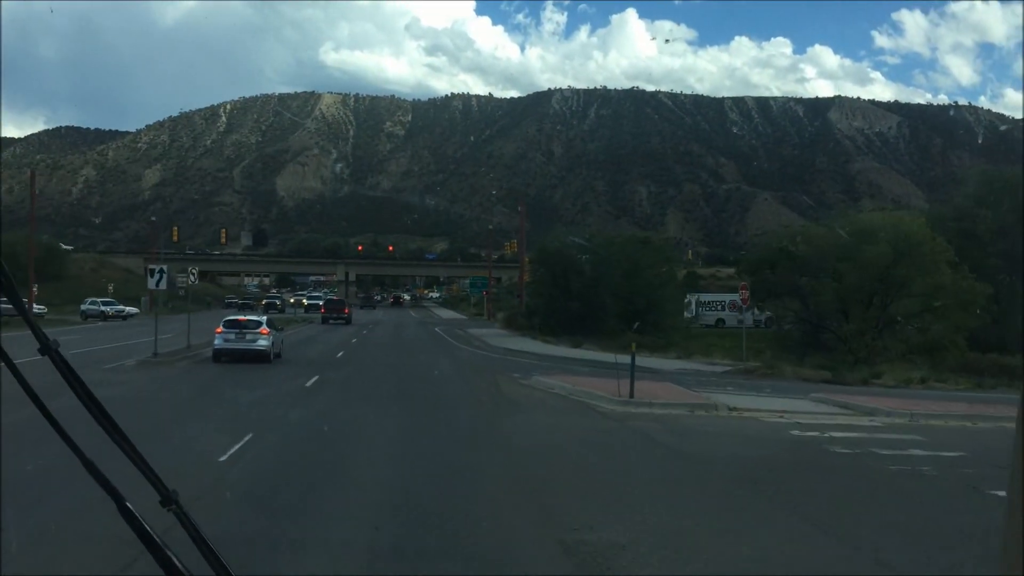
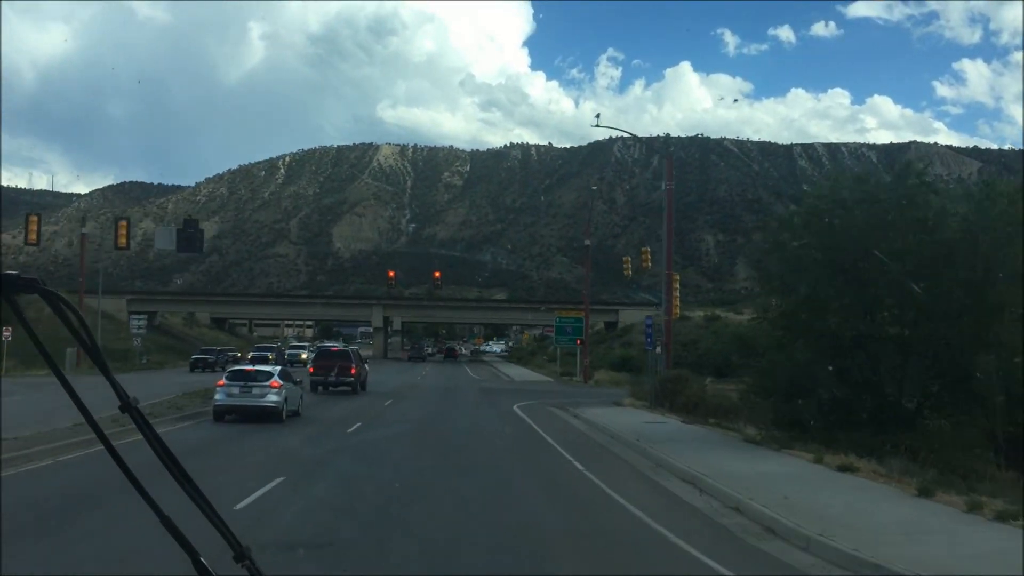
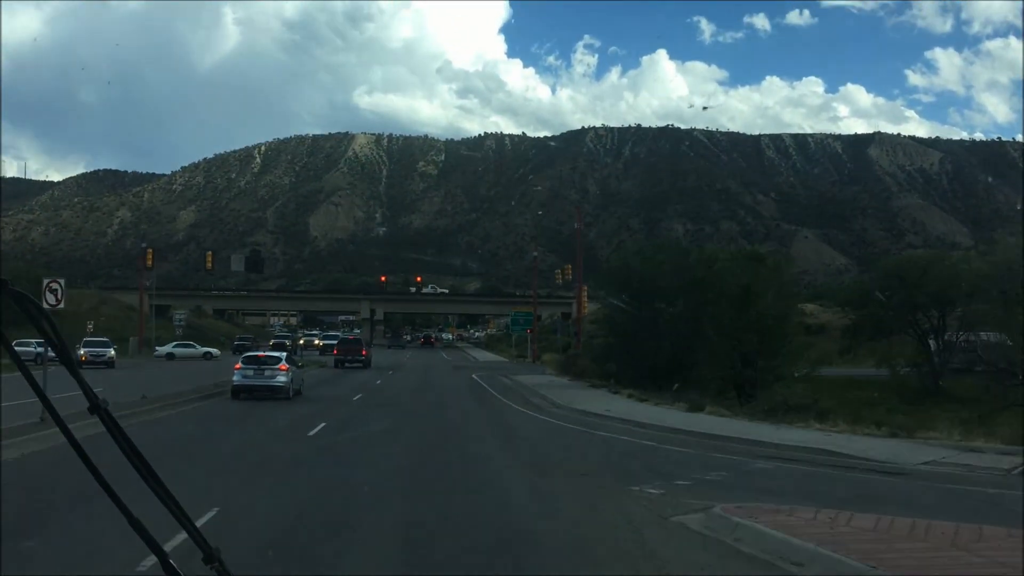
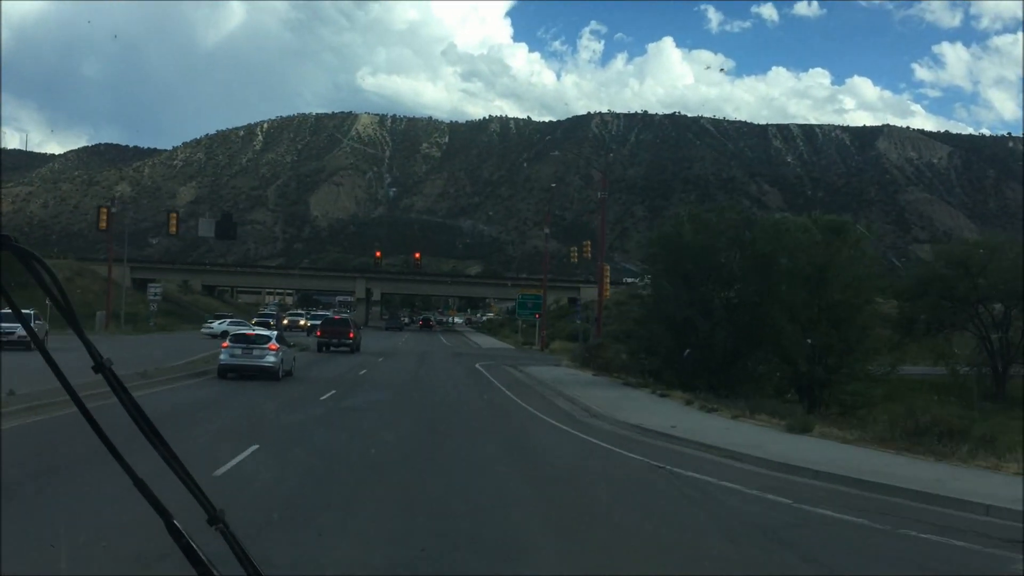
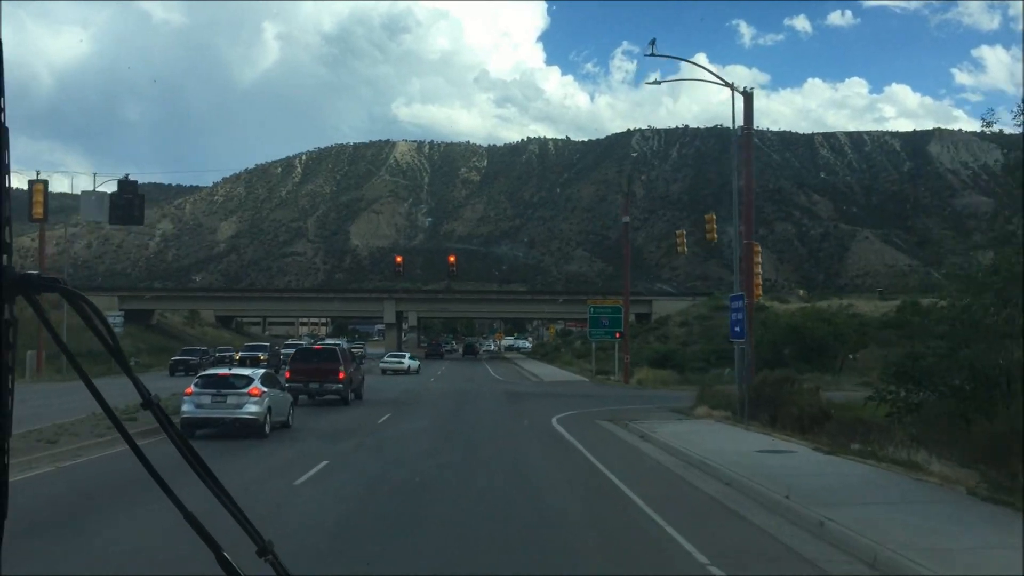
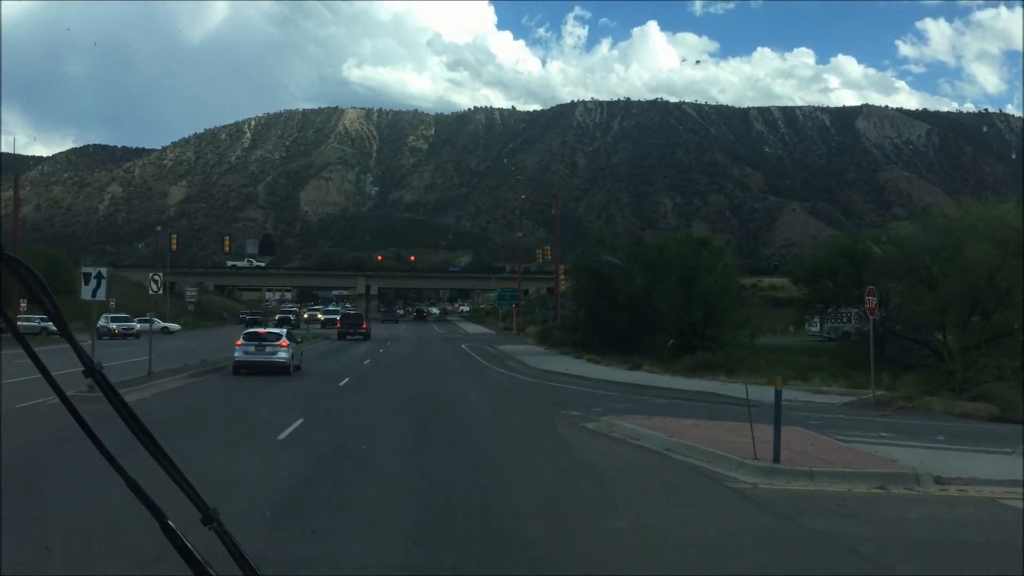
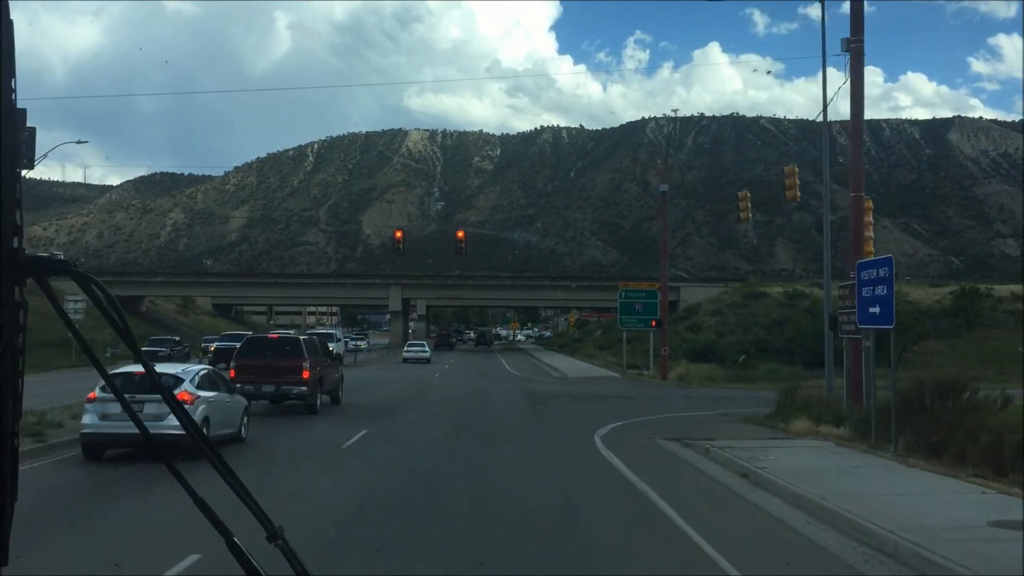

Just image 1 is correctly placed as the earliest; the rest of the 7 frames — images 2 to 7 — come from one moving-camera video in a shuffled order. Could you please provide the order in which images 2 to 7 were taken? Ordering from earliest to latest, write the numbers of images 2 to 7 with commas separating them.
6, 3, 4, 2, 5, 7
